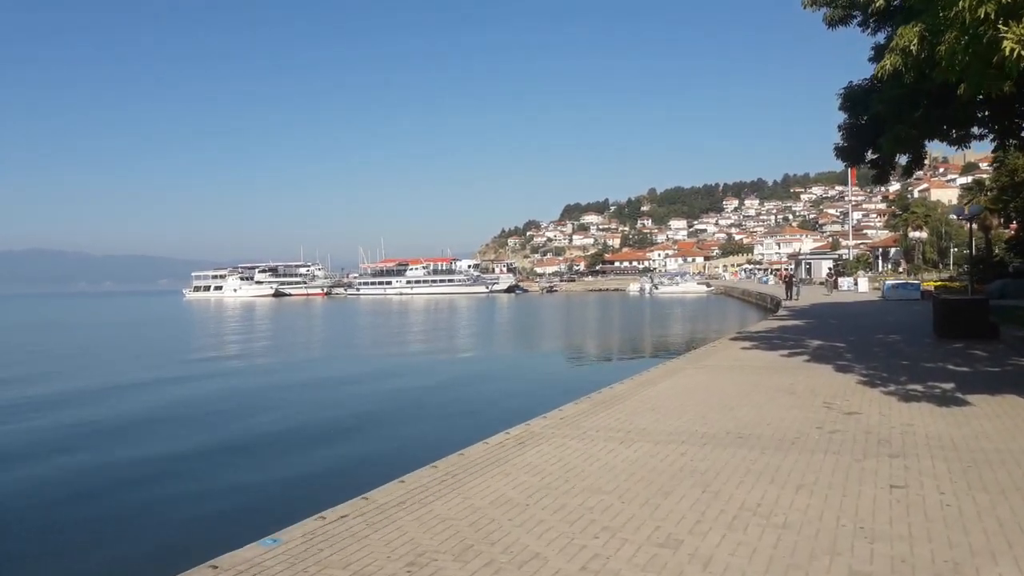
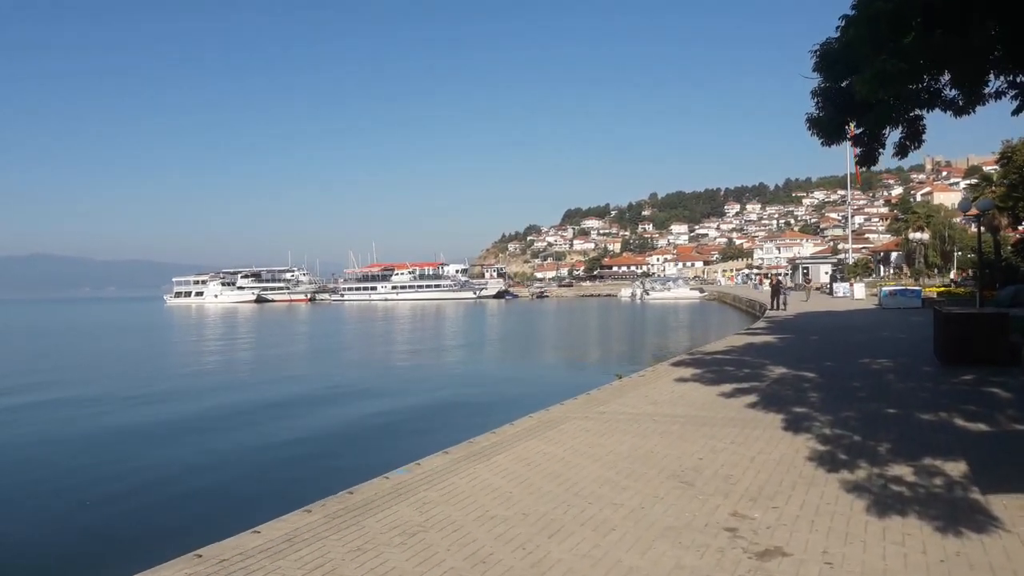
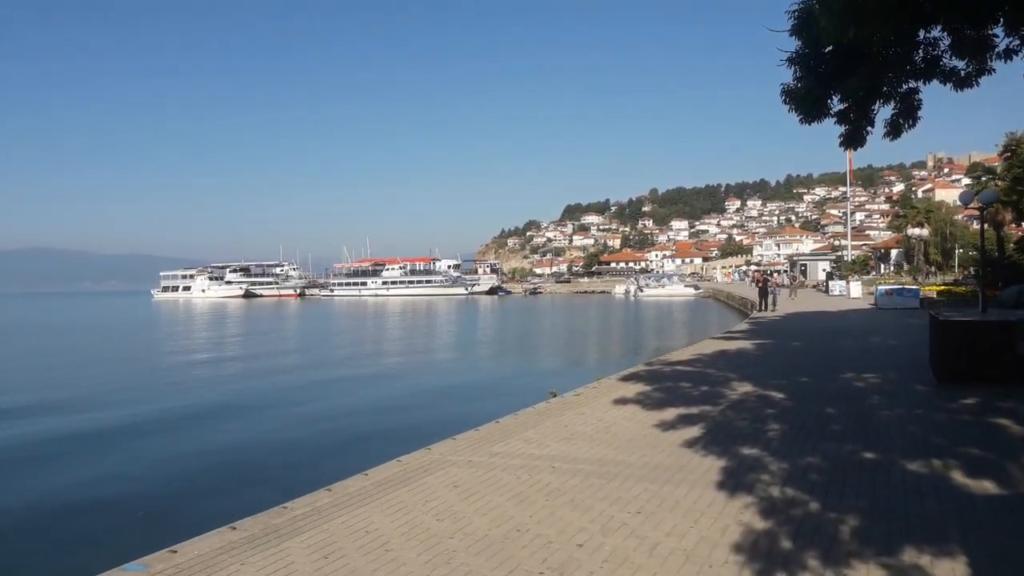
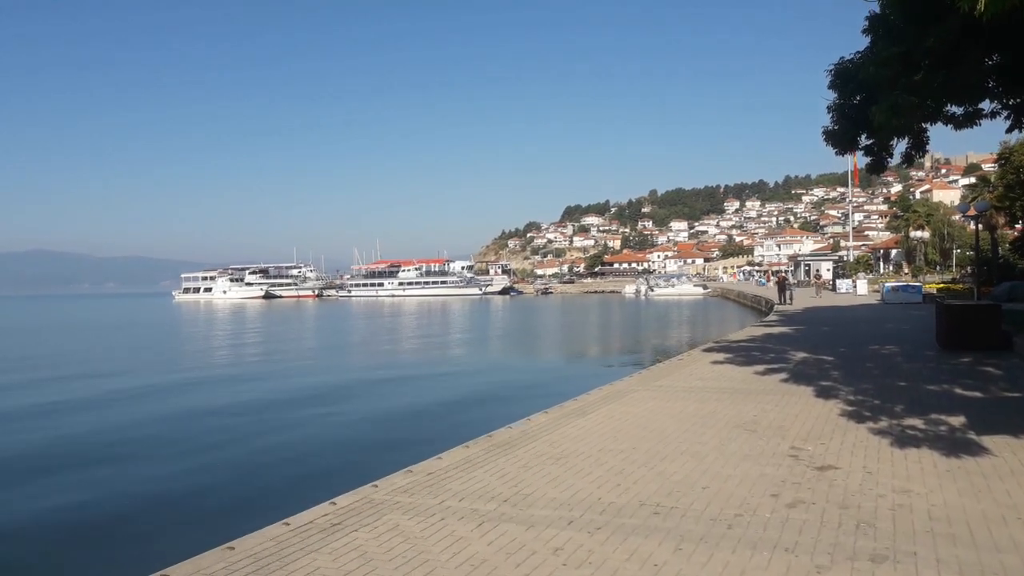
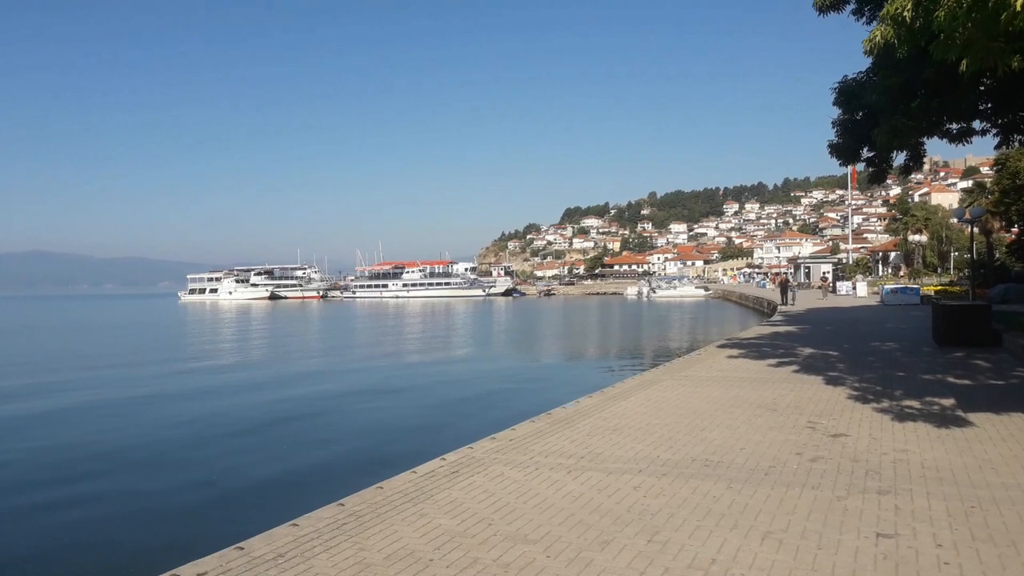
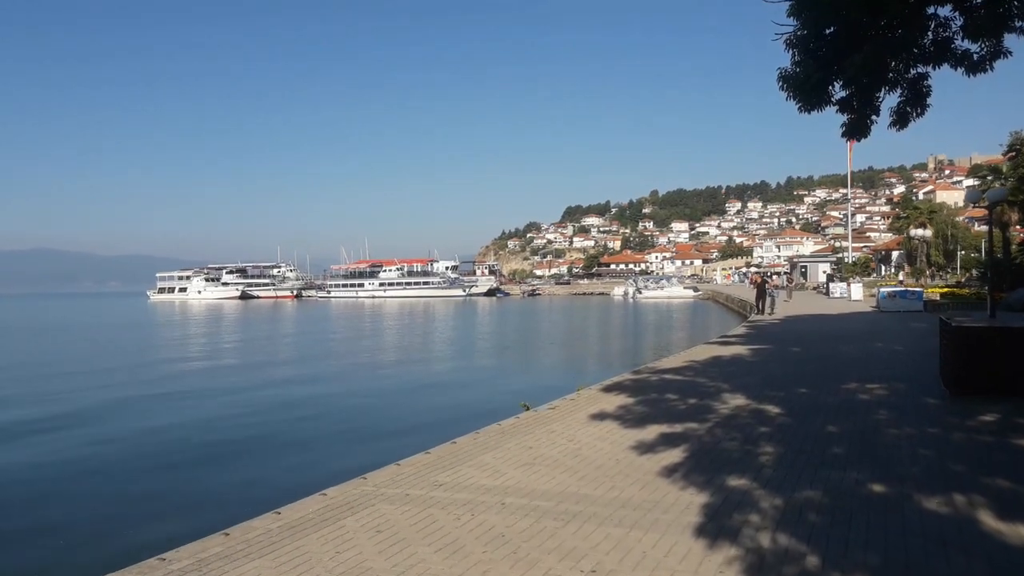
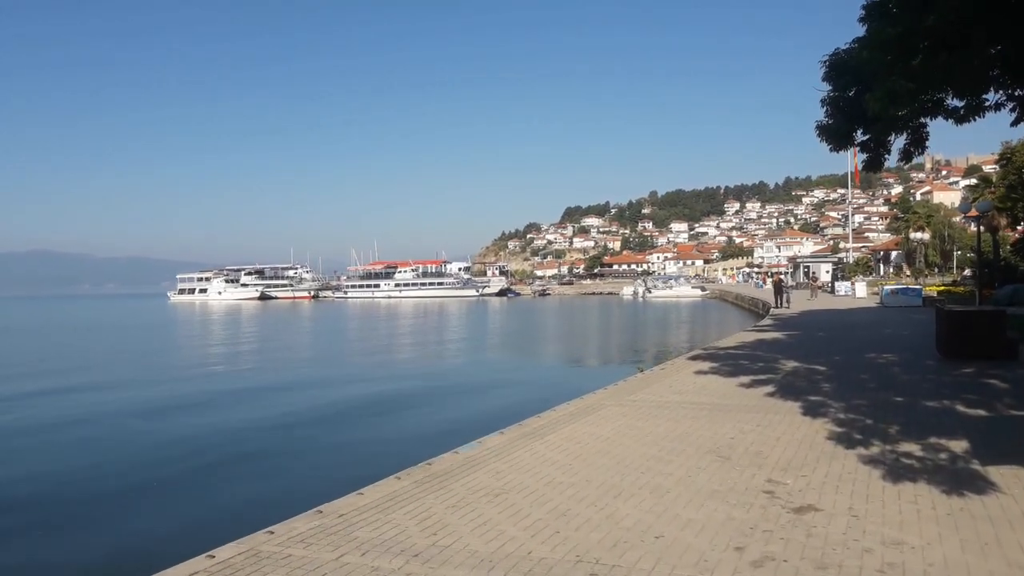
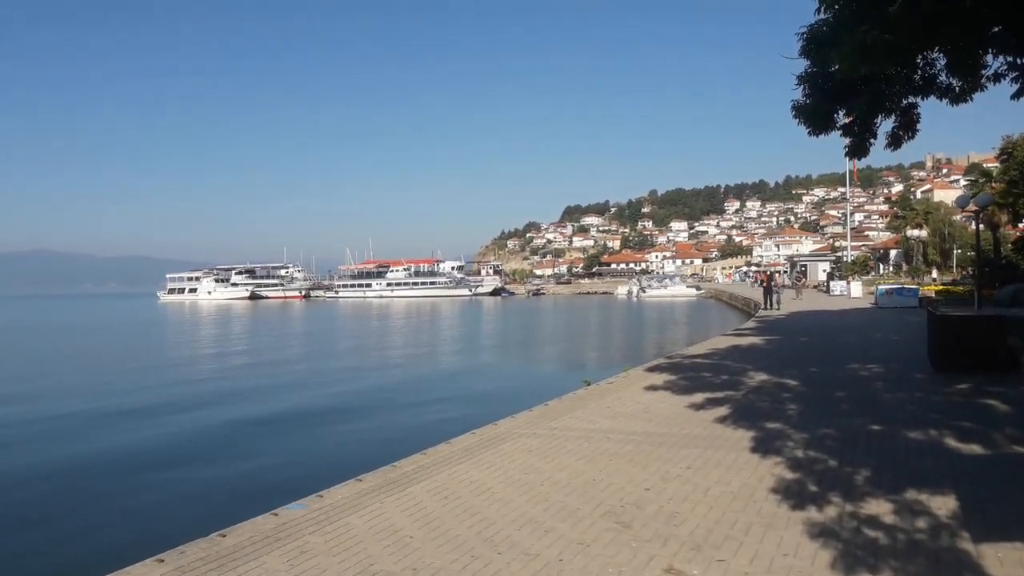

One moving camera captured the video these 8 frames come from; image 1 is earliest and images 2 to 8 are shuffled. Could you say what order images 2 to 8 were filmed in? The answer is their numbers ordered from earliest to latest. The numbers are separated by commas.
5, 4, 7, 2, 8, 3, 6
